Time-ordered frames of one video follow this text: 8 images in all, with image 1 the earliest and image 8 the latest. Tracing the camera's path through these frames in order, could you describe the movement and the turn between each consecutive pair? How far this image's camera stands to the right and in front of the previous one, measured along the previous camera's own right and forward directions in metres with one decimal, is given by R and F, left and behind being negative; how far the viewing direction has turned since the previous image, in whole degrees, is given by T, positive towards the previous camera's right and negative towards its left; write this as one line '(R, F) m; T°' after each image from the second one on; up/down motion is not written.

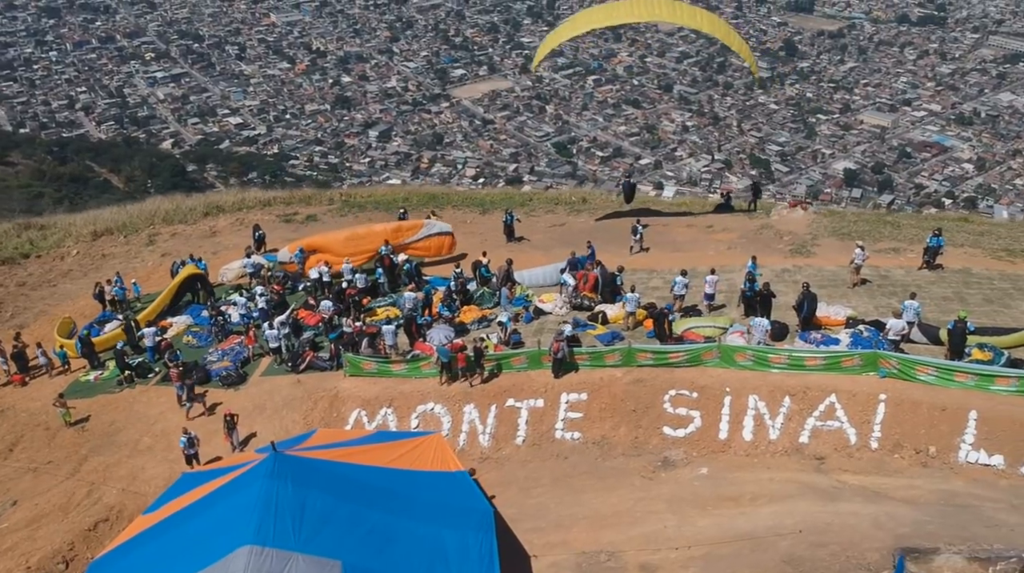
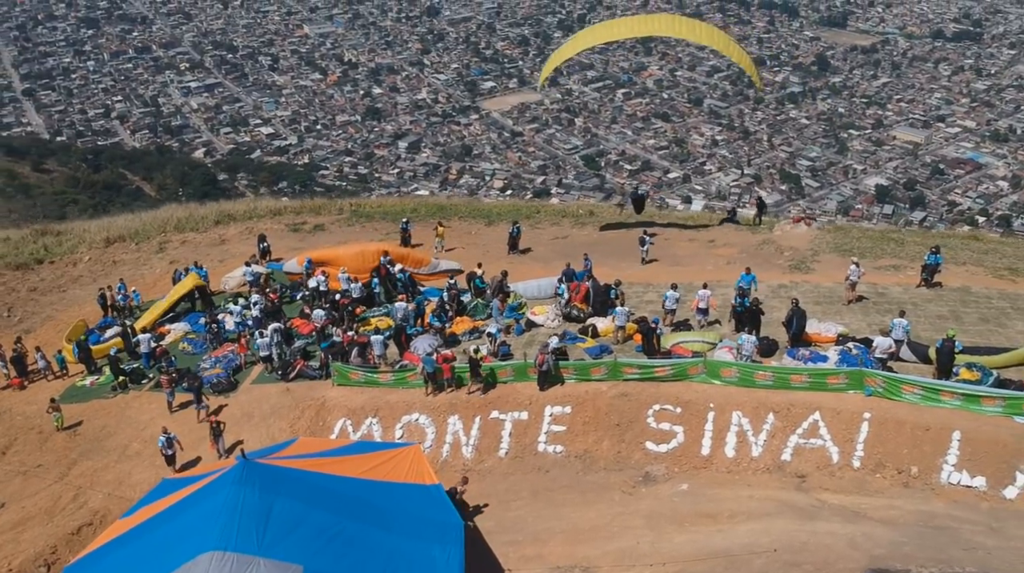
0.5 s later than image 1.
(+0.8, 0.0) m; -2°
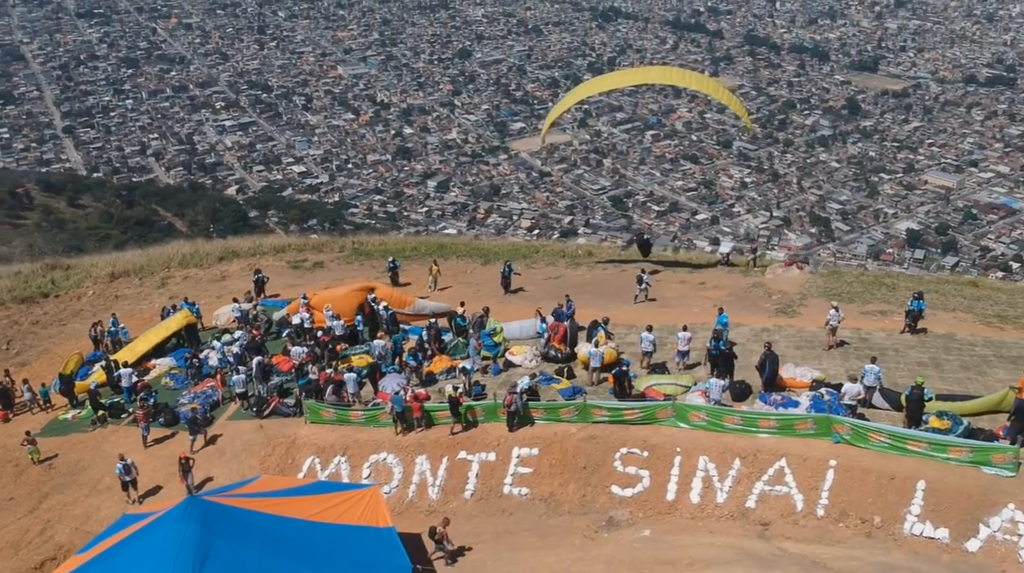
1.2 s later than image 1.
(+1.1, 0.0) m; -2°
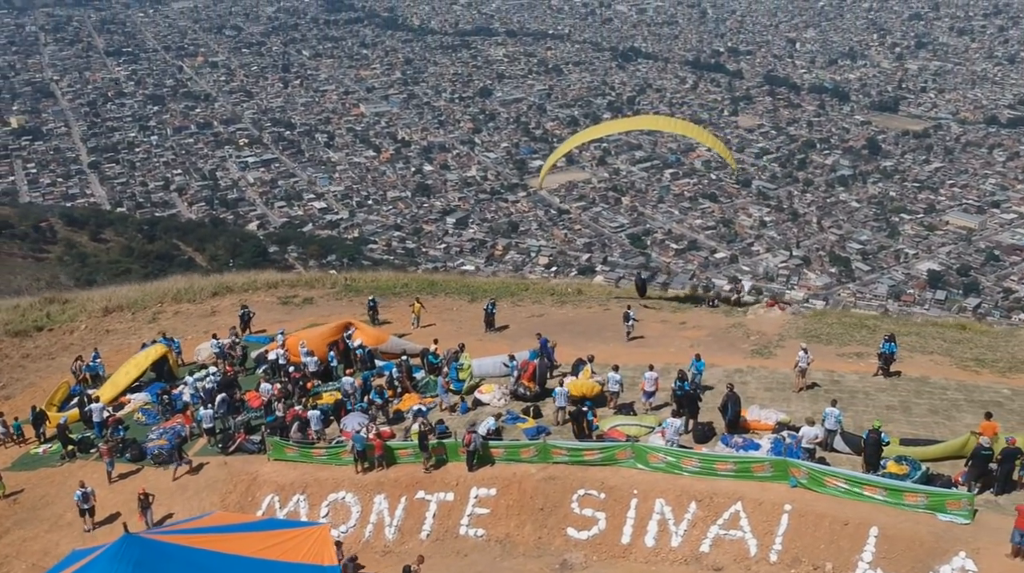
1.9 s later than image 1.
(+1.1, 0.0) m; -2°
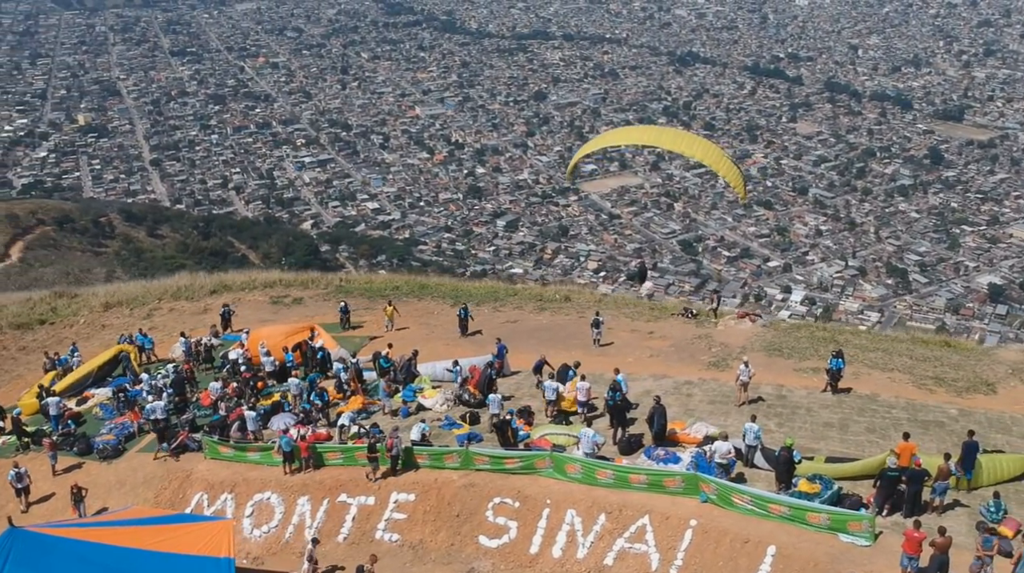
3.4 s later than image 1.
(+2.3, +0.1) m; -4°
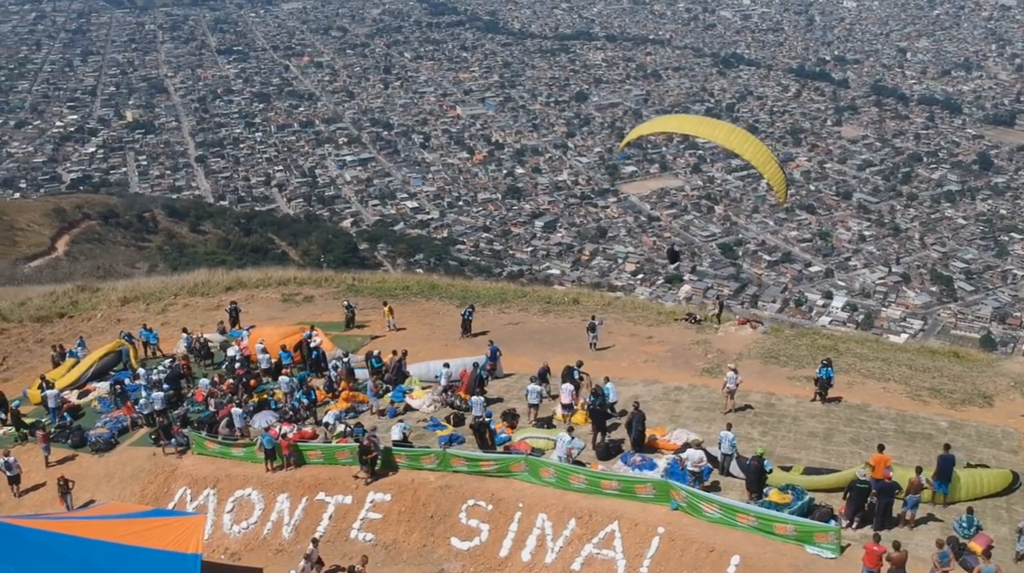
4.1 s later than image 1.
(+1.1, +0.1) m; -3°
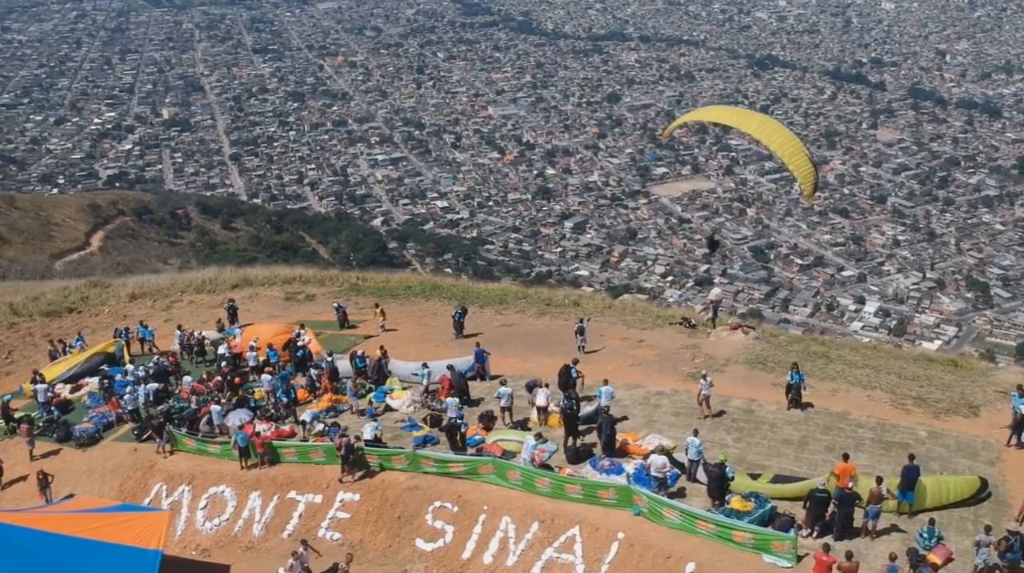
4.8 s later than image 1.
(+1.1, +0.1) m; -2°
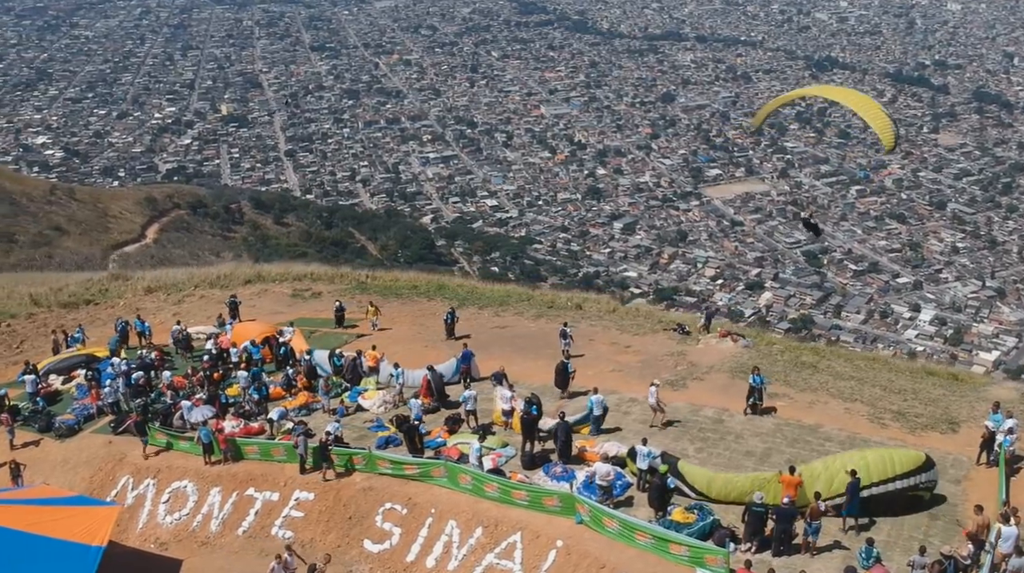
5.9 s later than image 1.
(+1.7, +0.2) m; -3°
